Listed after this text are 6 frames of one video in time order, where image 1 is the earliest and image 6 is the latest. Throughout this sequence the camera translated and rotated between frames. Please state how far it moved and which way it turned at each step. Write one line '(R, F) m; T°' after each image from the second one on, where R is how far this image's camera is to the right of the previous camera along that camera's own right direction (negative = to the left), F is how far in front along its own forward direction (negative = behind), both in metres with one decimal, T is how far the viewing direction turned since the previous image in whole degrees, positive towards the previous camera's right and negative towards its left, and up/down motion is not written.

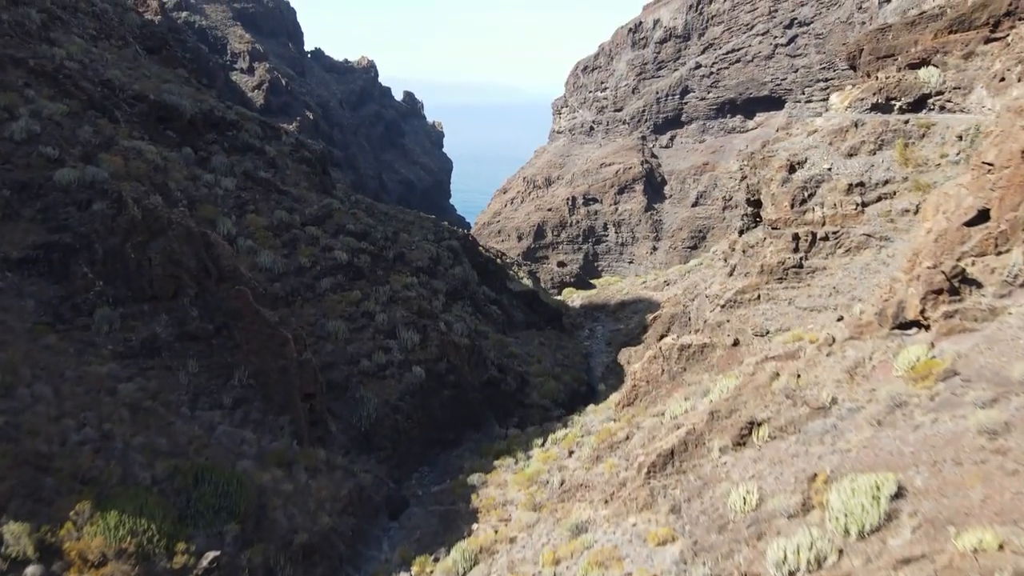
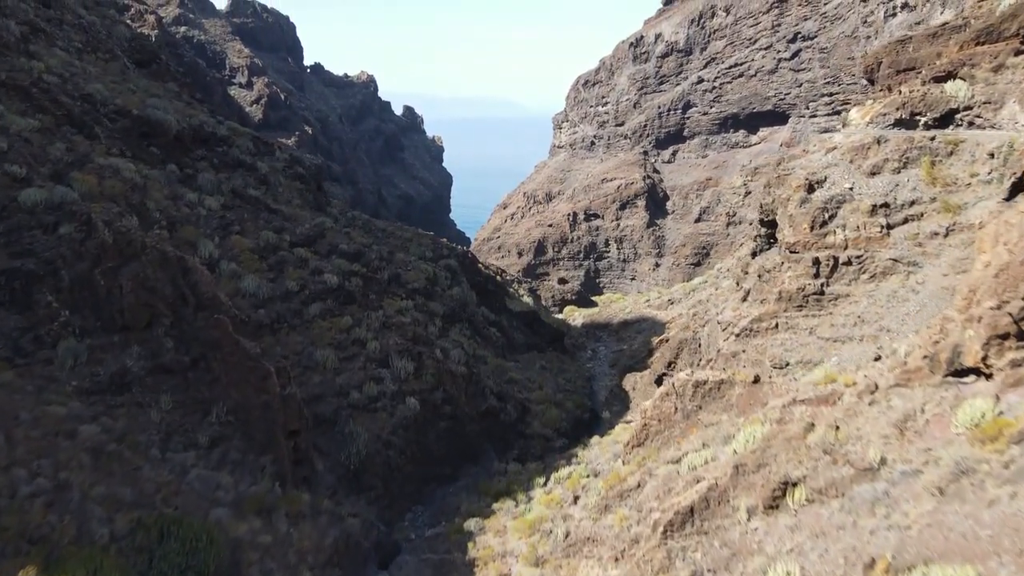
(0.0, +0.8) m; 0°
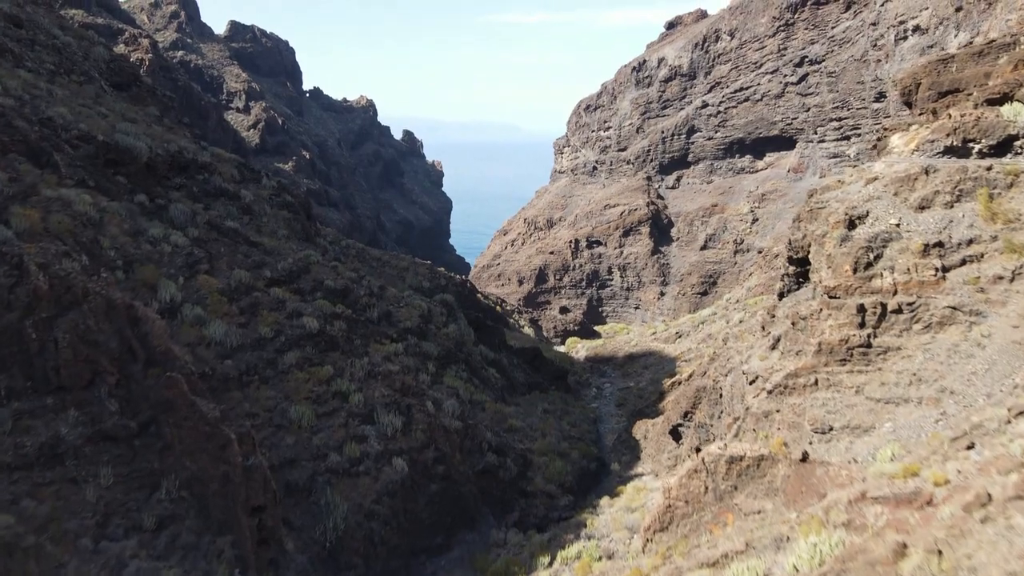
(0.0, +1.4) m; 0°
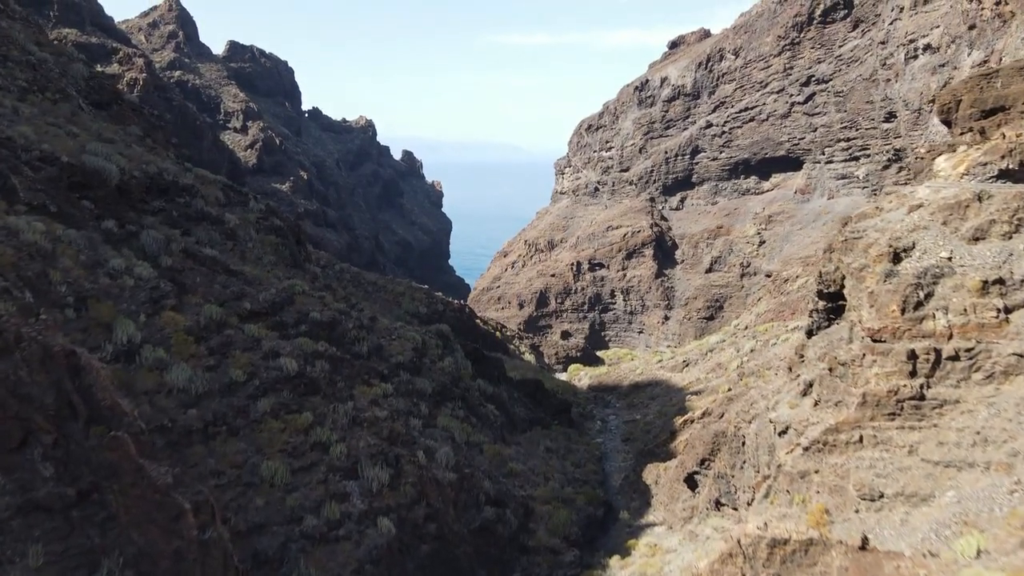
(0.0, +1.2) m; 0°
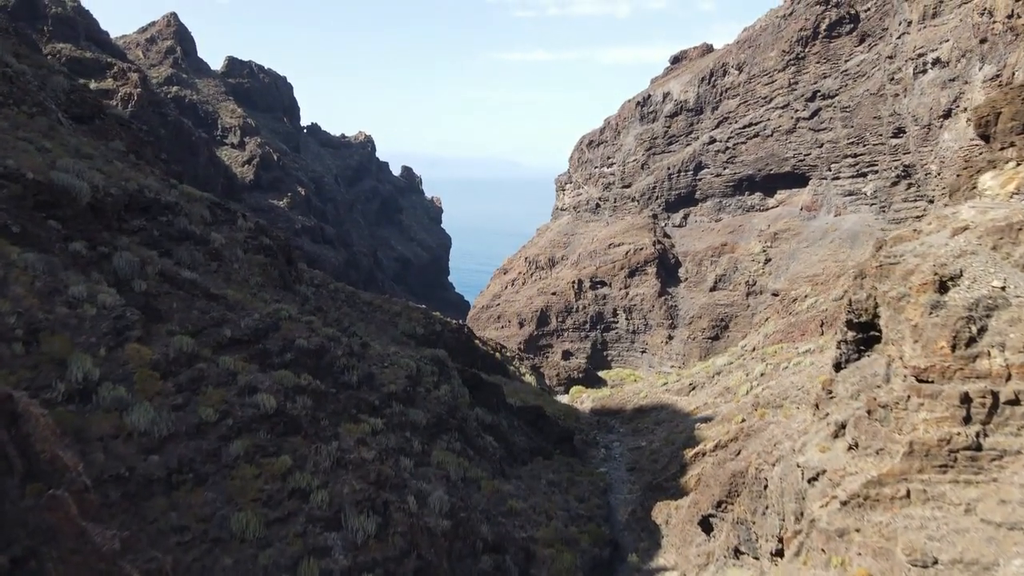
(0.0, +1.0) m; 0°
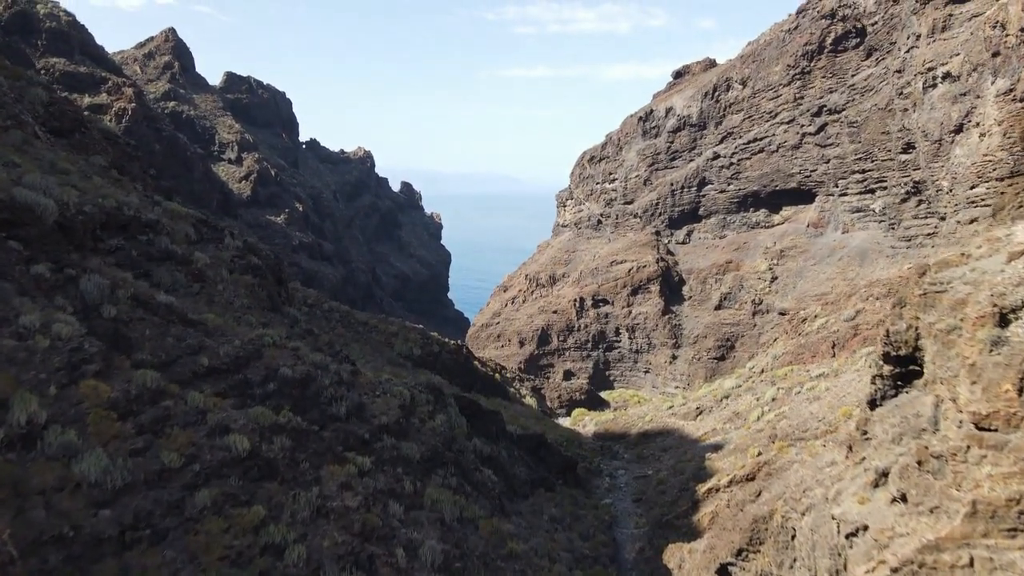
(0.0, +1.0) m; 0°
